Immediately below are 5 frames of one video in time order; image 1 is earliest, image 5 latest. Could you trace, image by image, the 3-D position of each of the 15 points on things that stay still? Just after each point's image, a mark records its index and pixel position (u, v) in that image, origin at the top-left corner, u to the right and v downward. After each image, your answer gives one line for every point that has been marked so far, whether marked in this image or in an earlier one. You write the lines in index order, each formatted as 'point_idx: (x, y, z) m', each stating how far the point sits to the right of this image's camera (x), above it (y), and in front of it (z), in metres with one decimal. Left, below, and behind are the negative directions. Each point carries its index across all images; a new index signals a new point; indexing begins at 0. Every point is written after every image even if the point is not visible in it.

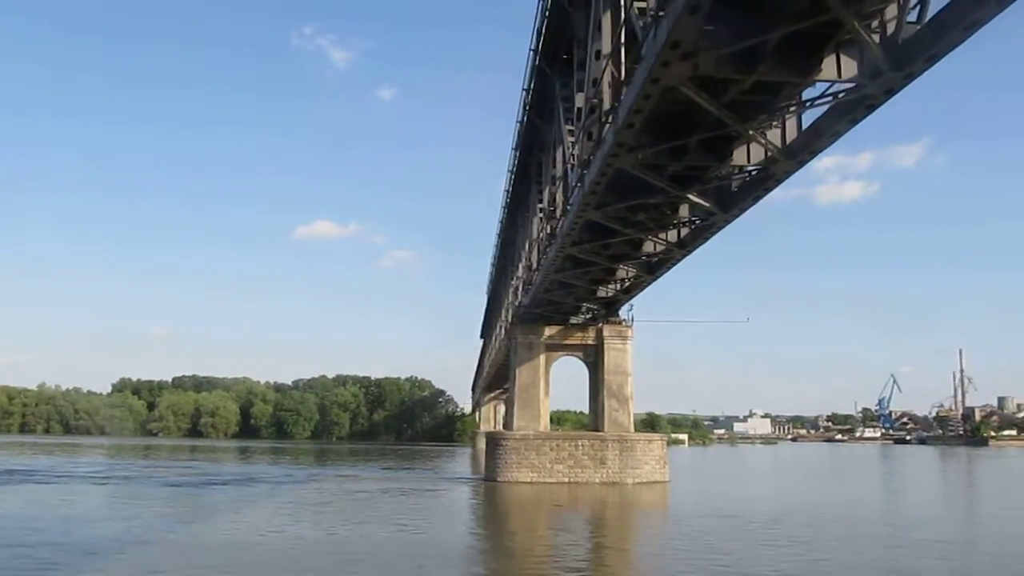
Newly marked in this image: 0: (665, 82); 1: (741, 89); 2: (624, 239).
0: (+1.6, +2.1, +10.2) m
1: (+2.5, +2.2, +10.5) m
2: (+2.2, +0.9, +18.7) m
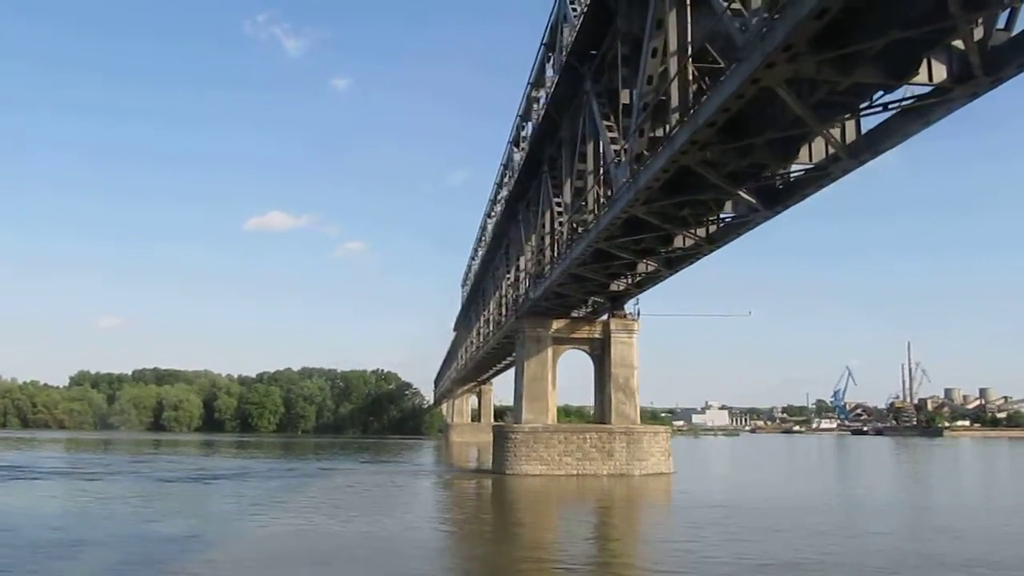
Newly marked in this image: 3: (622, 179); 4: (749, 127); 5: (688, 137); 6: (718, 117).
0: (+2.7, +2.2, +10.4) m
1: (+3.5, +2.2, +10.8) m
2: (+2.9, +1.1, +19.0) m
3: (+1.9, +1.8, +16.4) m
4: (+3.2, +2.1, +13.0) m
5: (+2.3, +2.0, +12.5) m
6: (+2.5, +2.0, +11.6) m
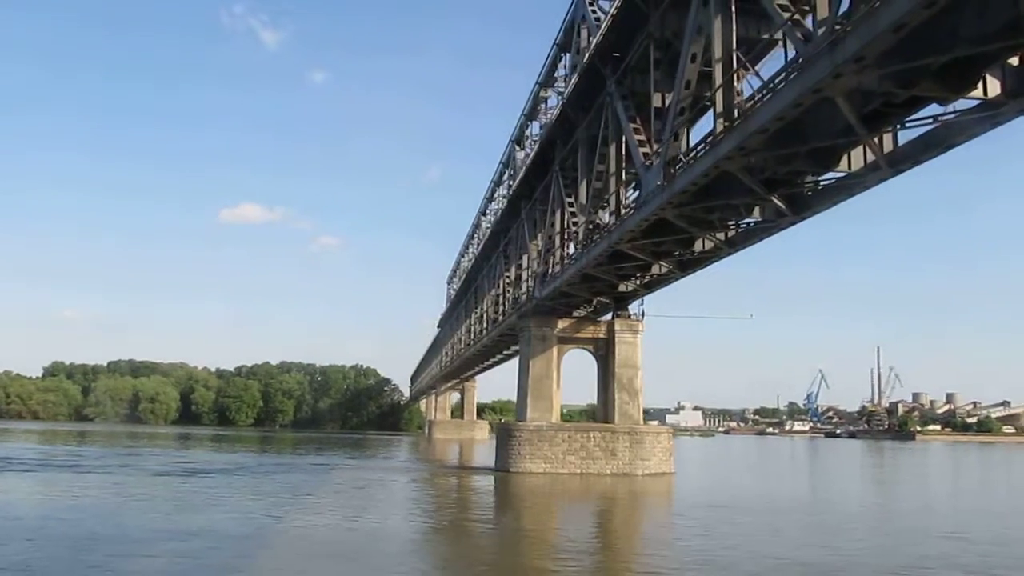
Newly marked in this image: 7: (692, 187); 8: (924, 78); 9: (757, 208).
0: (+3.4, +2.1, +10.6) m
1: (+4.3, +2.1, +11.0) m
2: (+3.3, +1.0, +19.2) m
3: (+2.4, +1.8, +16.6) m
4: (+3.8, +2.1, +13.2) m
5: (+2.9, +1.9, +12.7) m
6: (+3.2, +2.0, +11.8) m
7: (+2.7, +1.5, +14.7) m
8: (+4.4, +2.3, +10.5) m
9: (+4.4, +1.4, +17.4) m
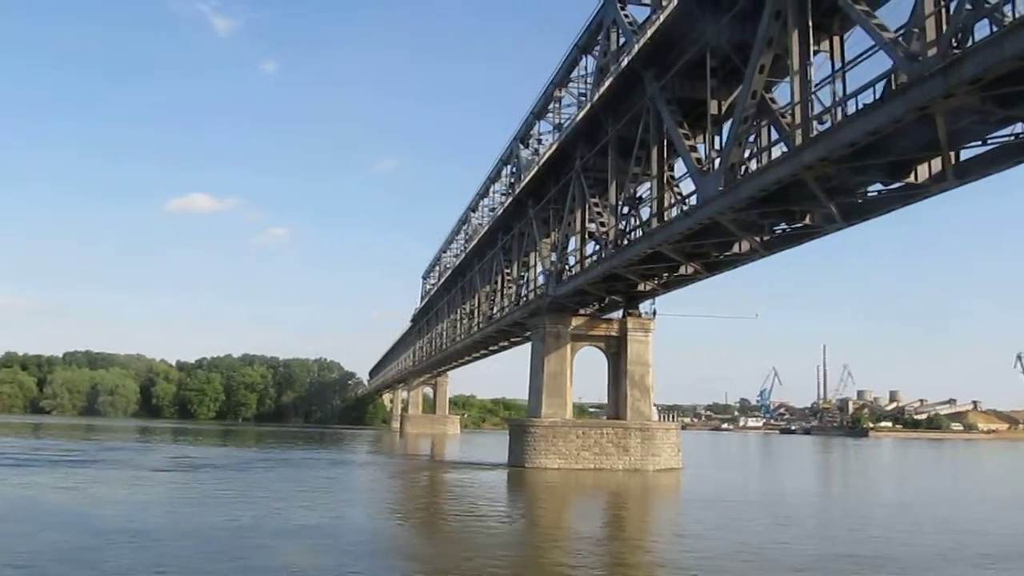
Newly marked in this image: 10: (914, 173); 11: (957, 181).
0: (+4.8, +2.0, +11.2) m
1: (+5.6, +2.0, +11.6) m
2: (+4.3, +1.0, +19.7) m
3: (+3.5, +1.8, +17.1) m
4: (+5.1, +2.0, +13.8) m
5: (+4.2, +1.8, +13.2) m
6: (+4.5, +1.9, +12.4) m
7: (+3.9, +1.5, +15.2) m
8: (+5.8, +2.2, +11.1) m
9: (+5.4, +1.4, +18.0) m
10: (+6.2, +1.8, +14.9) m
11: (+6.6, +1.6, +14.4) m
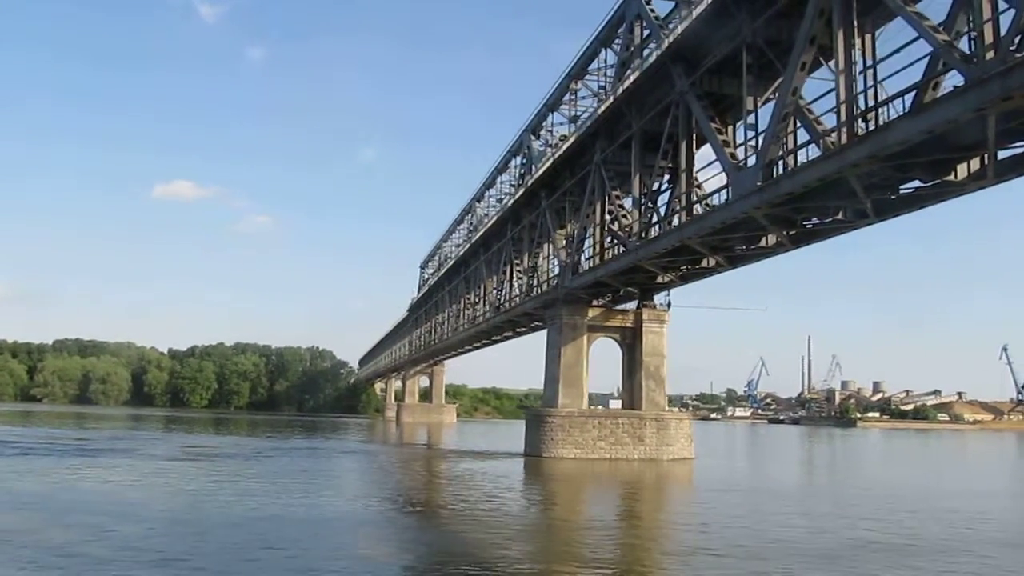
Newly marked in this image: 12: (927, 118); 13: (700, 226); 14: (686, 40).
0: (+5.6, +2.1, +11.5) m
1: (+6.4, +2.1, +12.0) m
2: (+4.9, +1.1, +20.0) m
3: (+4.2, +1.9, +17.4) m
4: (+5.8, +2.1, +14.2) m
5: (+5.0, +1.9, +13.5) m
6: (+5.3, +2.0, +12.7) m
7: (+4.6, +1.6, +15.5) m
8: (+6.6, +2.2, +11.4) m
9: (+6.1, +1.5, +18.3) m
10: (+7.0, +1.8, +15.3) m
11: (+7.3, +1.7, +14.8) m
12: (+5.2, +2.2, +12.2) m
13: (+3.8, +1.2, +19.4) m
14: (+3.6, +5.0, +19.7) m
